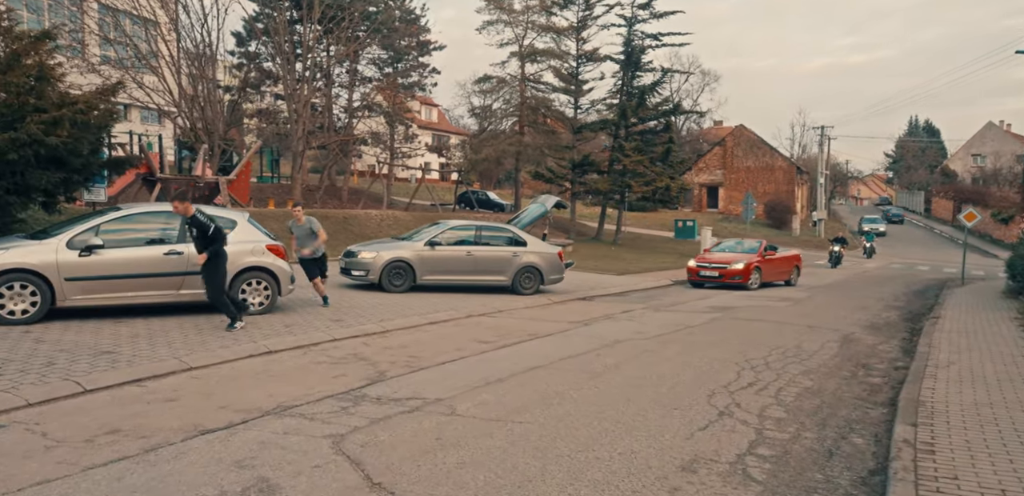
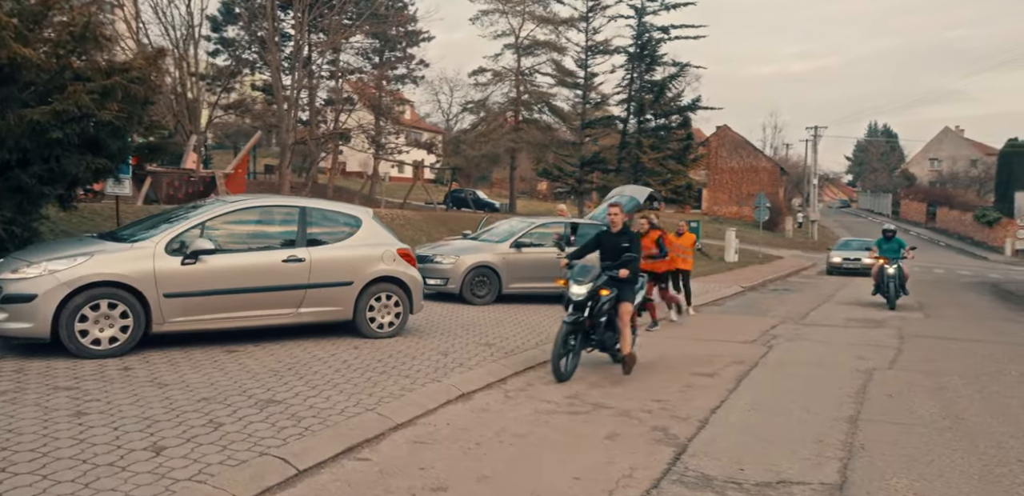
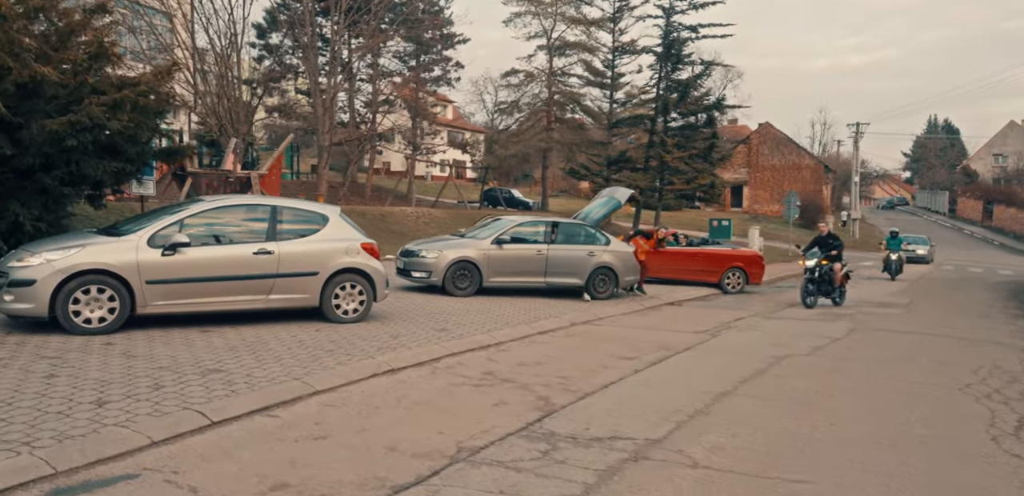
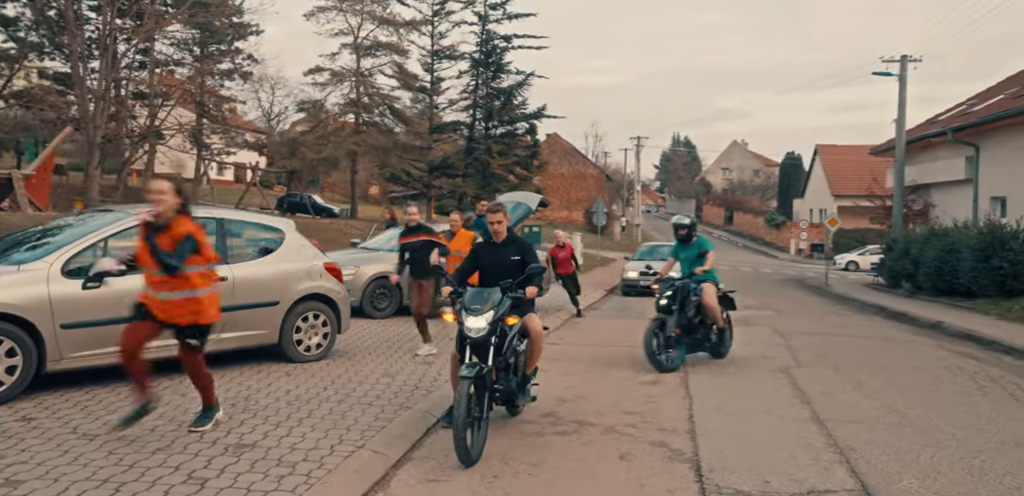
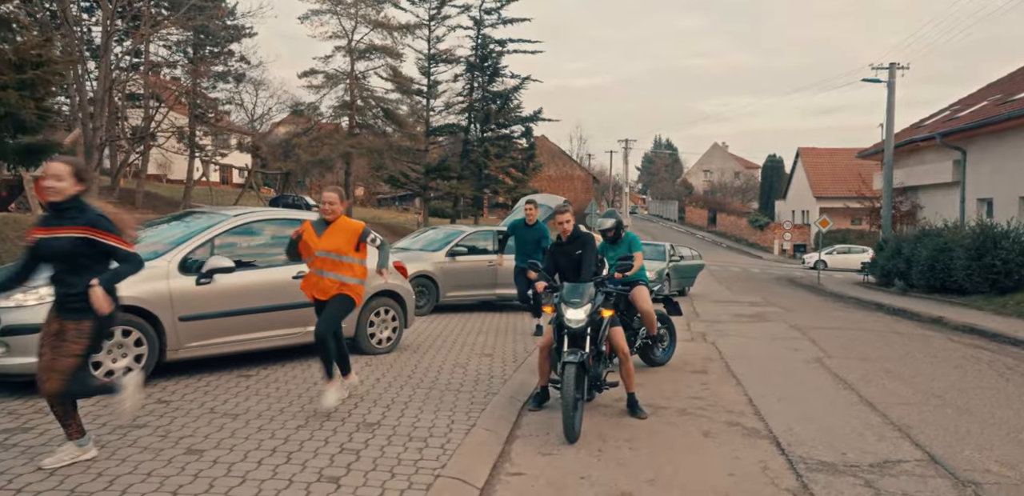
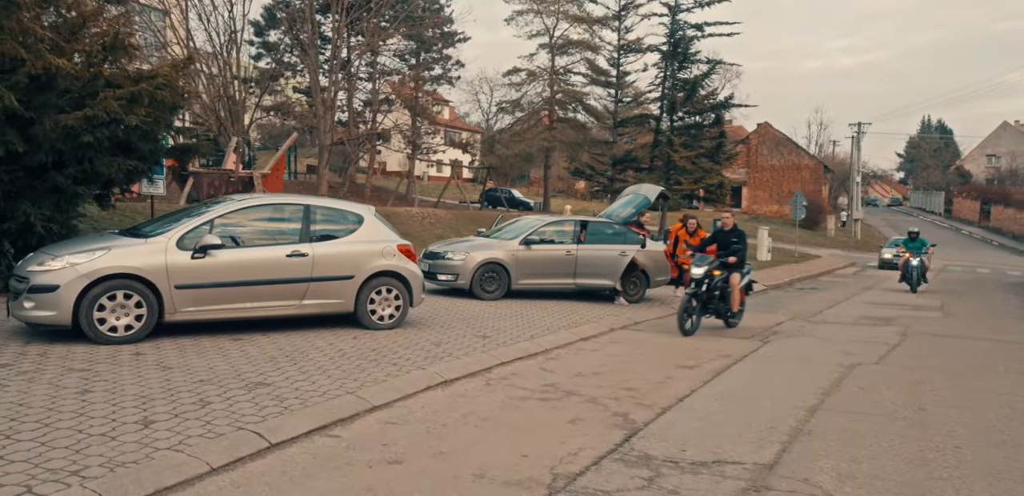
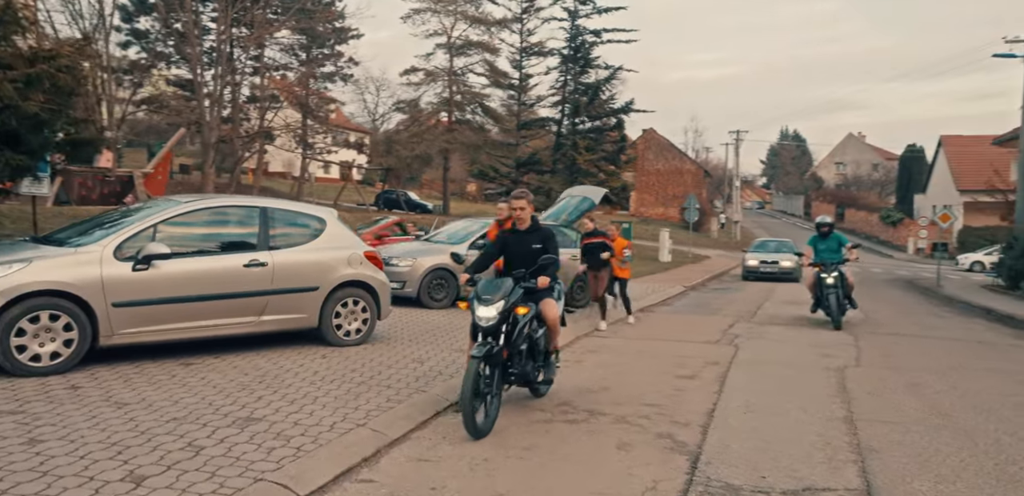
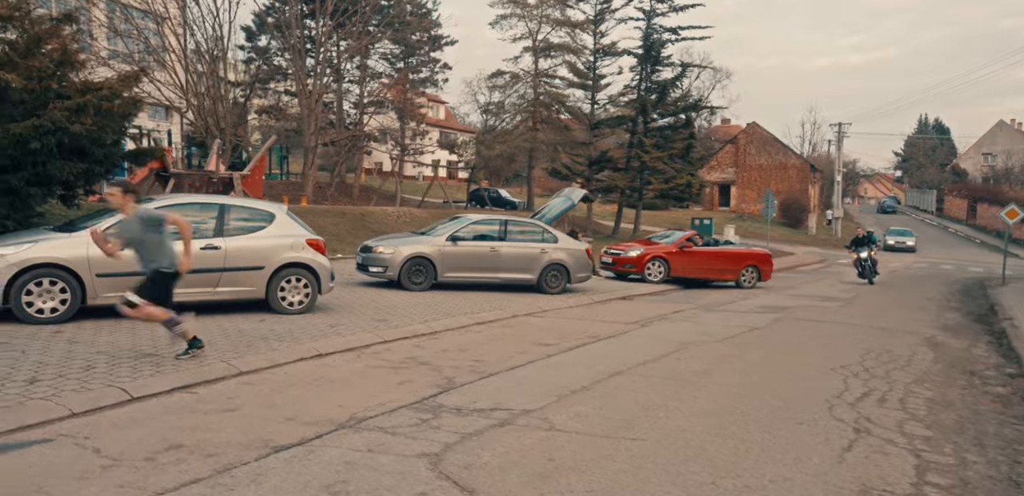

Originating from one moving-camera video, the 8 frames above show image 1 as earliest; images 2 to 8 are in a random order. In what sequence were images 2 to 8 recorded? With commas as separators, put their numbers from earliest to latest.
8, 3, 6, 2, 7, 4, 5
